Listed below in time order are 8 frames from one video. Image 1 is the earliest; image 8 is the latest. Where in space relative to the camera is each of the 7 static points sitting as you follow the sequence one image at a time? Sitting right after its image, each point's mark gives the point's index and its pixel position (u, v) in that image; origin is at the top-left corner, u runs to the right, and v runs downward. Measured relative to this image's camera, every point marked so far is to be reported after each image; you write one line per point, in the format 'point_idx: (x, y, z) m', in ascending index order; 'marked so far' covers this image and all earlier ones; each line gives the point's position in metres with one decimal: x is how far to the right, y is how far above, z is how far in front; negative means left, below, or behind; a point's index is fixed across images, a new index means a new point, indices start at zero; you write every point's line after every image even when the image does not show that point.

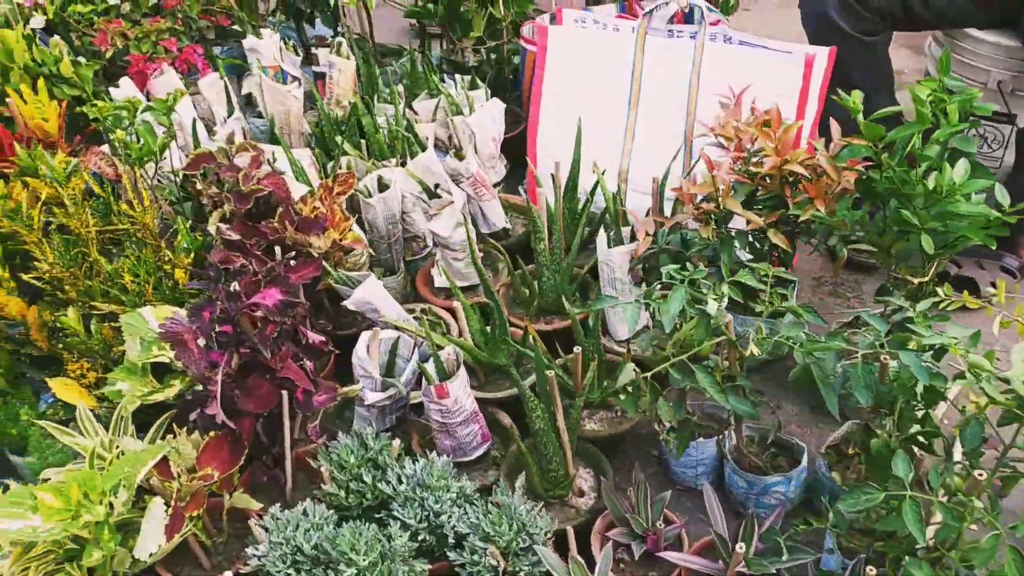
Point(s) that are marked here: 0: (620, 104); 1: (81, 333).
0: (+0.3, +0.4, +2.1) m
1: (-0.8, -0.1, +1.7) m
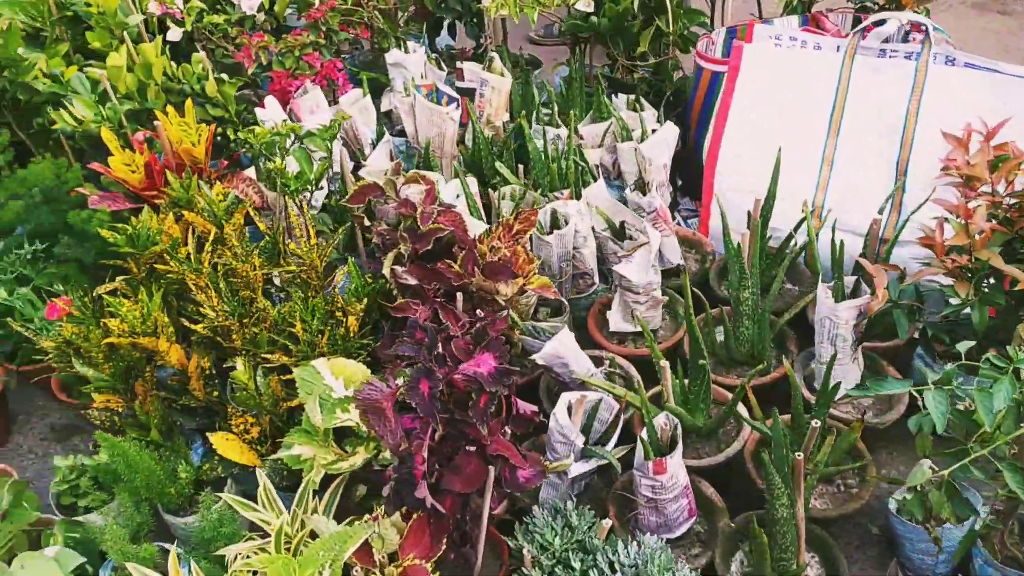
0: (+0.6, +0.3, +1.9) m
1: (-0.4, -0.2, +1.5) m
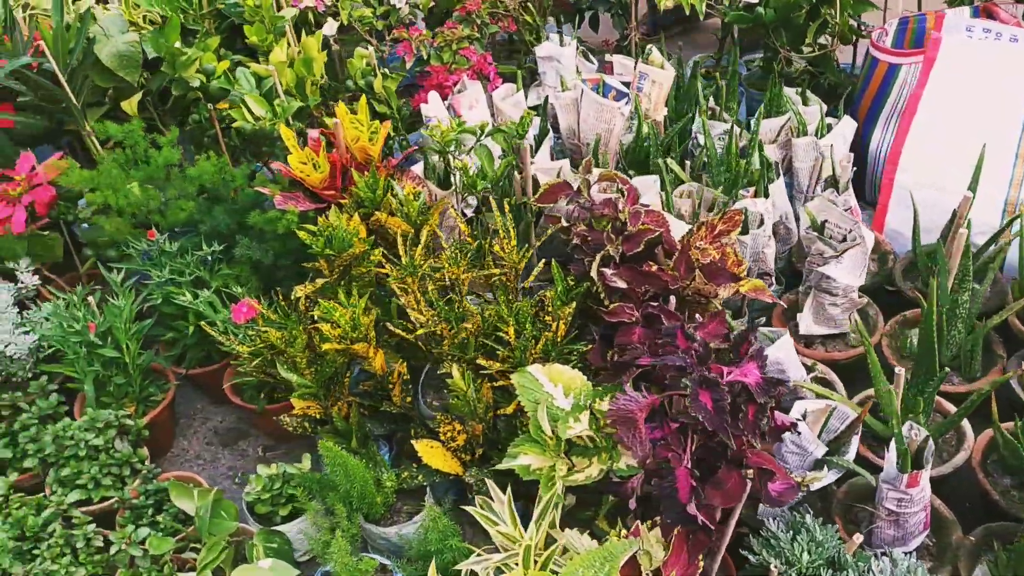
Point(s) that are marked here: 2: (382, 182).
0: (+1.0, +0.3, +1.8) m
1: (-0.1, -0.2, +1.5) m
2: (-0.2, +0.2, +1.7) m
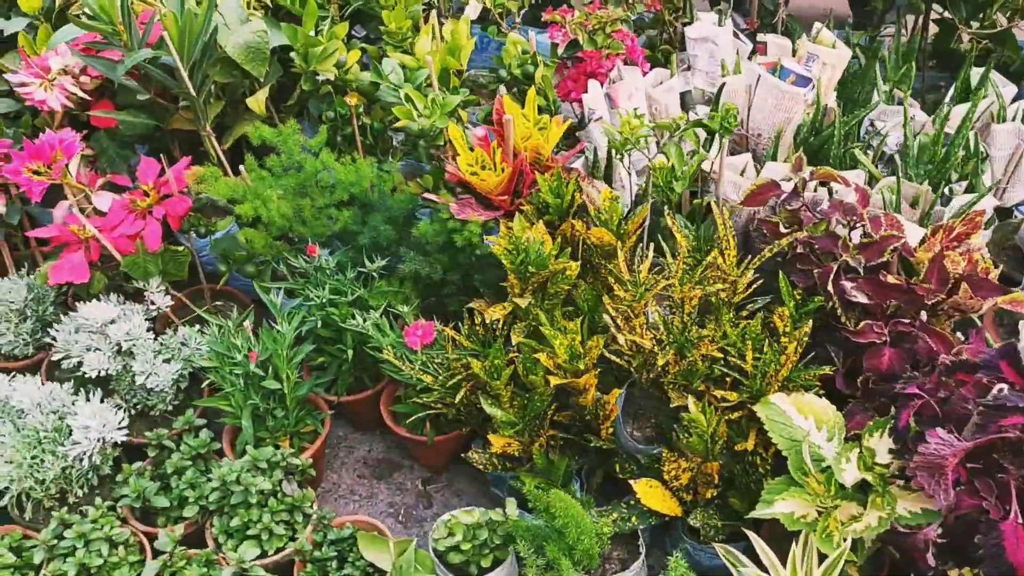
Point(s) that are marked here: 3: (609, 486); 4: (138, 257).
0: (+1.3, +0.3, +1.6) m
1: (+0.3, -0.2, +1.3) m
2: (+0.1, +0.2, +1.5) m
3: (+0.2, -0.3, +1.5) m
4: (-0.7, +0.1, +1.6) m
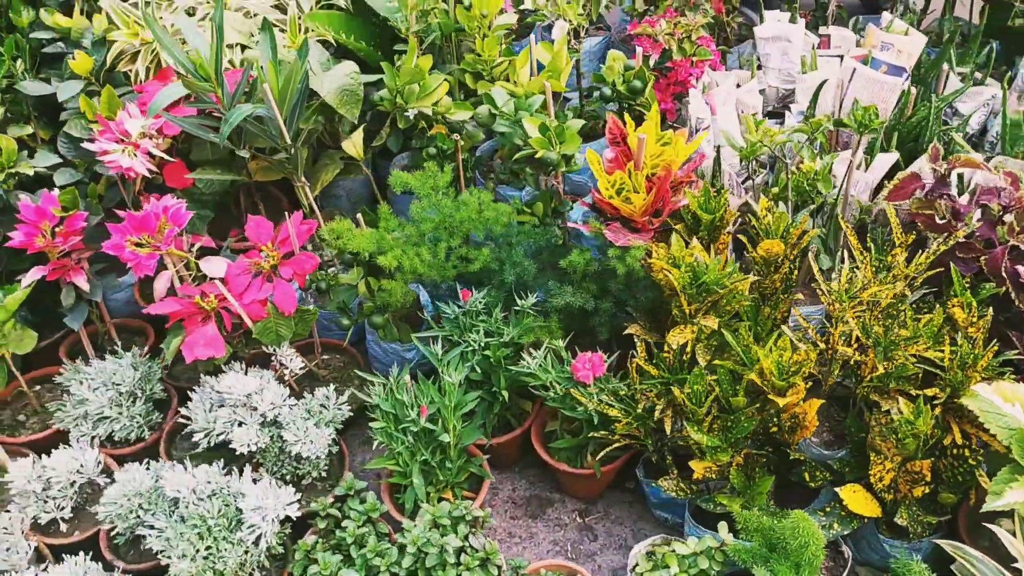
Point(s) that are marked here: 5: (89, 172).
0: (+1.5, +0.4, +1.7) m
1: (+0.6, -0.2, +1.3) m
2: (+0.3, +0.1, +1.5) m
3: (+0.5, -0.3, +1.5) m
4: (-0.4, -0.1, +1.5) m
5: (-0.9, +0.2, +1.8) m
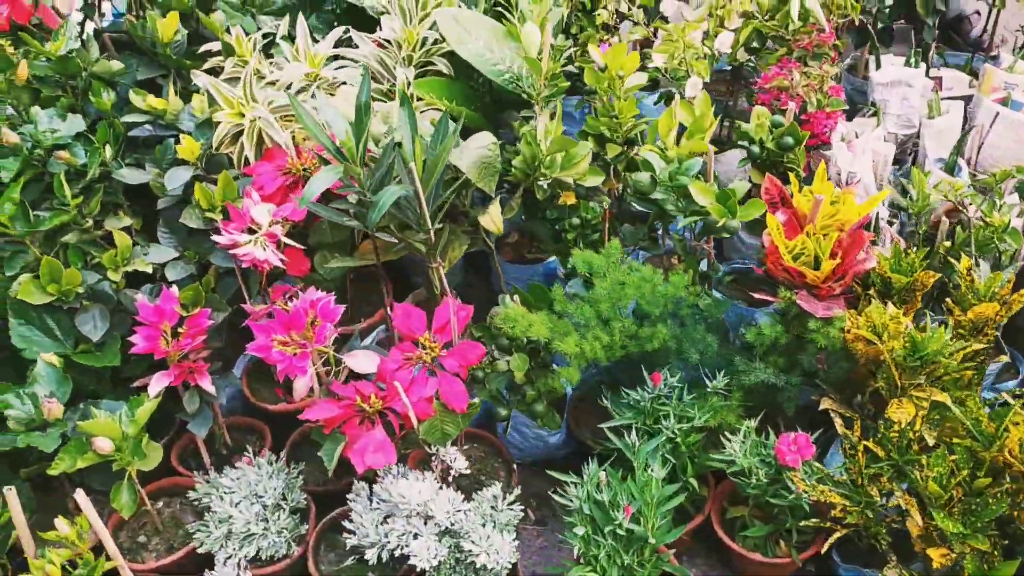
0: (+1.8, +0.4, +1.7) m
1: (+0.9, -0.3, +1.2) m
2: (+0.6, 0.0, +1.4) m
3: (+0.8, -0.4, +1.4) m
4: (-0.1, -0.2, +1.4) m
5: (-0.6, 0.0, +1.7) m
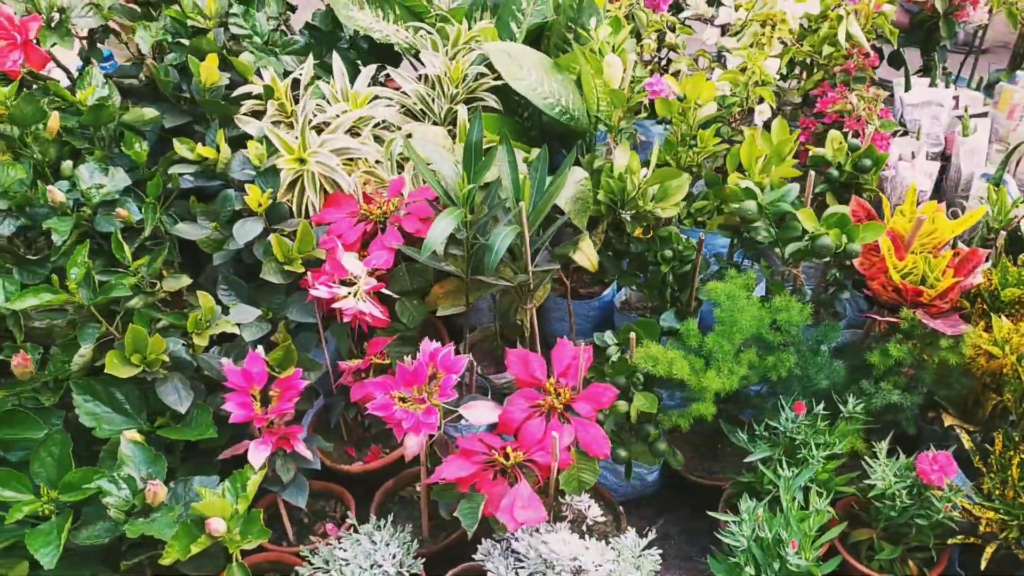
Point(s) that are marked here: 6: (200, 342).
0: (+1.9, +0.4, +1.9) m
1: (+1.1, -0.3, +1.3) m
2: (+0.8, 0.0, +1.4) m
3: (+1.0, -0.5, +1.5) m
4: (+0.1, -0.3, +1.4) m
5: (-0.4, -0.1, +1.6) m
6: (-0.5, -0.1, +1.4) m
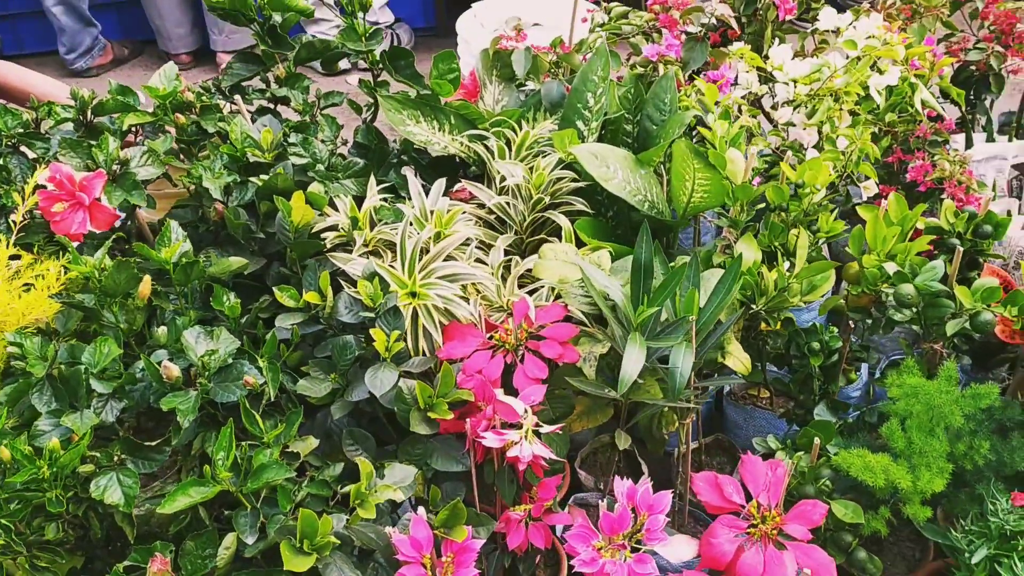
0: (+2.1, +0.4, +2.0) m
1: (+1.4, -0.3, +1.3) m
2: (+1.1, -0.1, +1.4) m
3: (+1.3, -0.5, +1.4) m
4: (+0.4, -0.4, +1.3) m
5: (-0.2, -0.3, +1.4) m
6: (-0.2, -0.3, +1.3) m
